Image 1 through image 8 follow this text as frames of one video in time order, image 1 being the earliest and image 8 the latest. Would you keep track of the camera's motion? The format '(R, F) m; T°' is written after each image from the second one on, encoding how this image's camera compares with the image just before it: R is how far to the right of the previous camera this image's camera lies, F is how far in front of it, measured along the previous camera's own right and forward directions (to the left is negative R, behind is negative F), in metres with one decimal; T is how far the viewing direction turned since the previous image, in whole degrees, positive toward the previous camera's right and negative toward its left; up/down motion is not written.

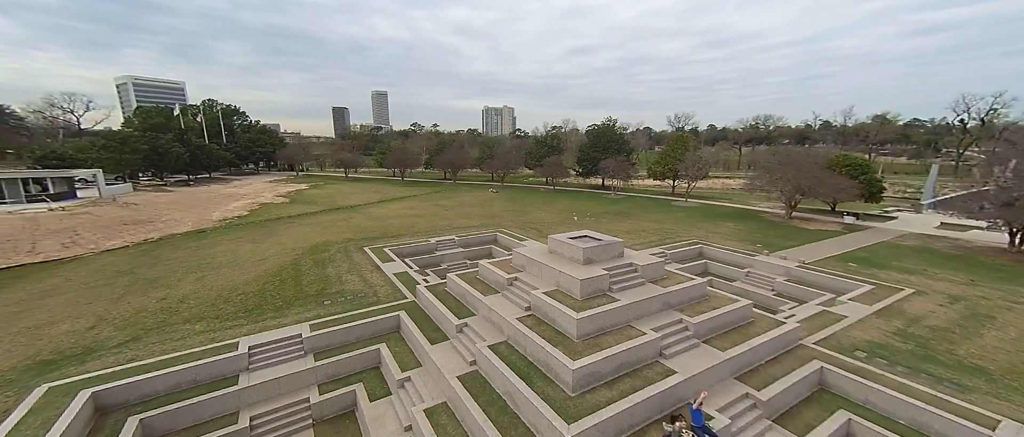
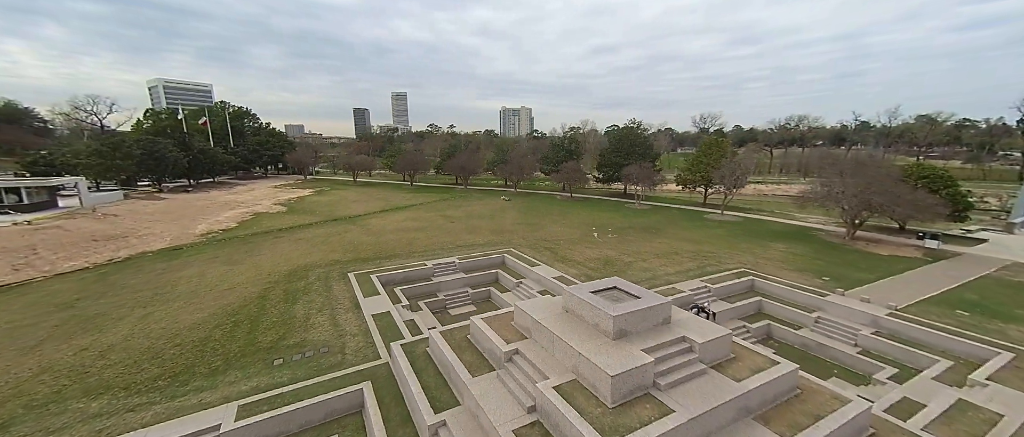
(+0.3, +3.0) m; -3°
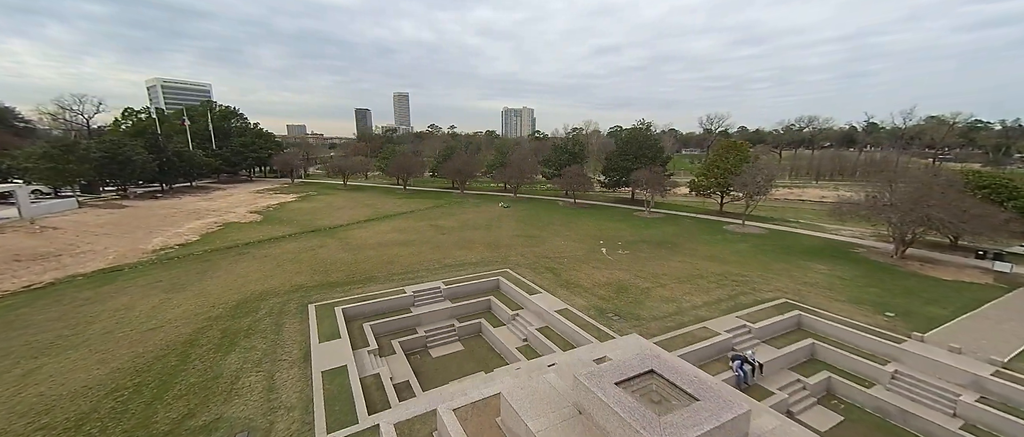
(+0.2, +2.8) m; 0°
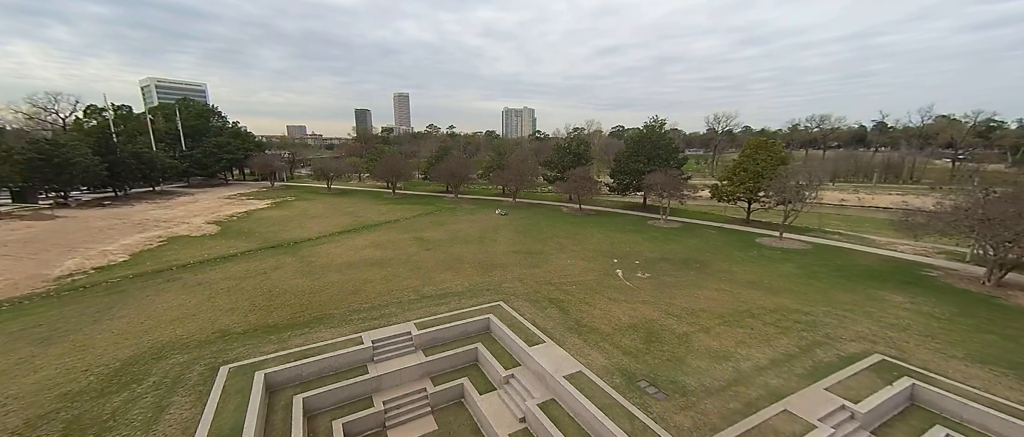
(+0.2, +3.8) m; 0°
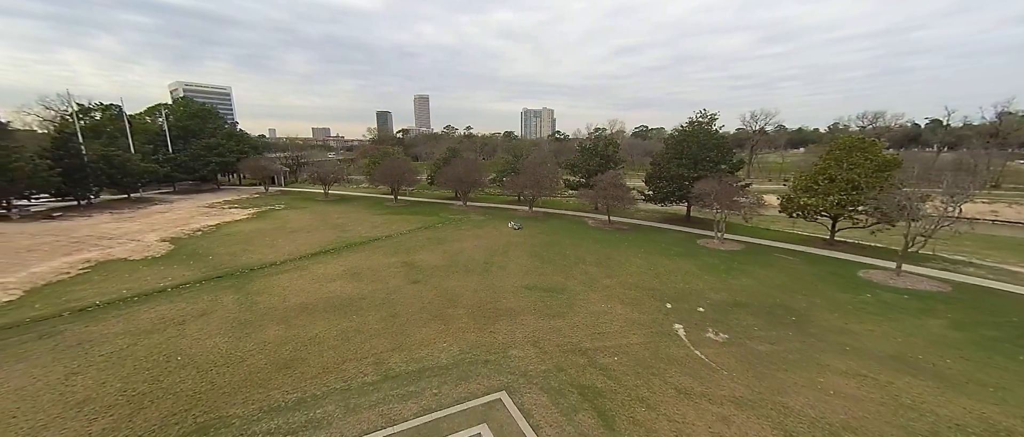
(+0.2, +5.2) m; -3°
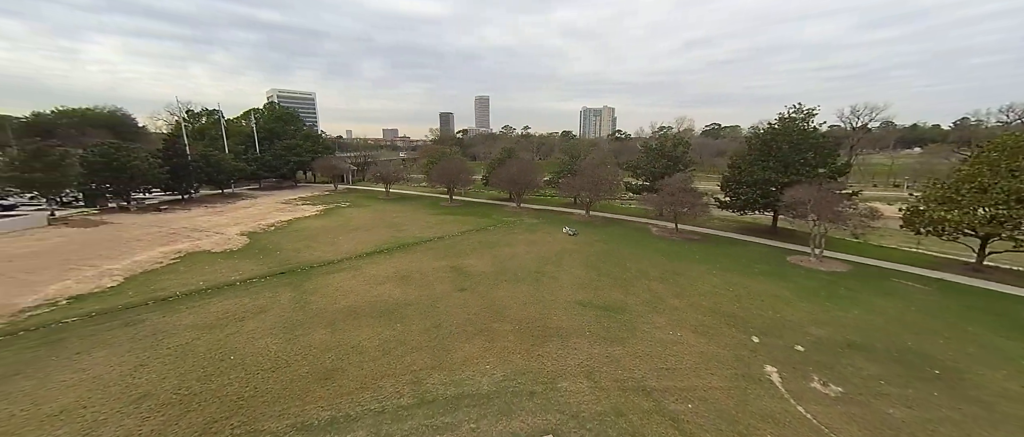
(0.0, +1.2) m; -9°
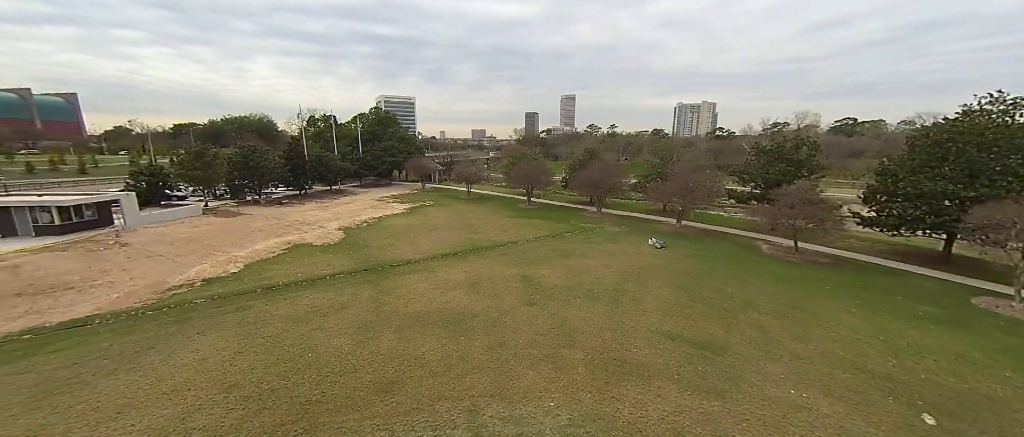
(+0.2, +1.2) m; -13°
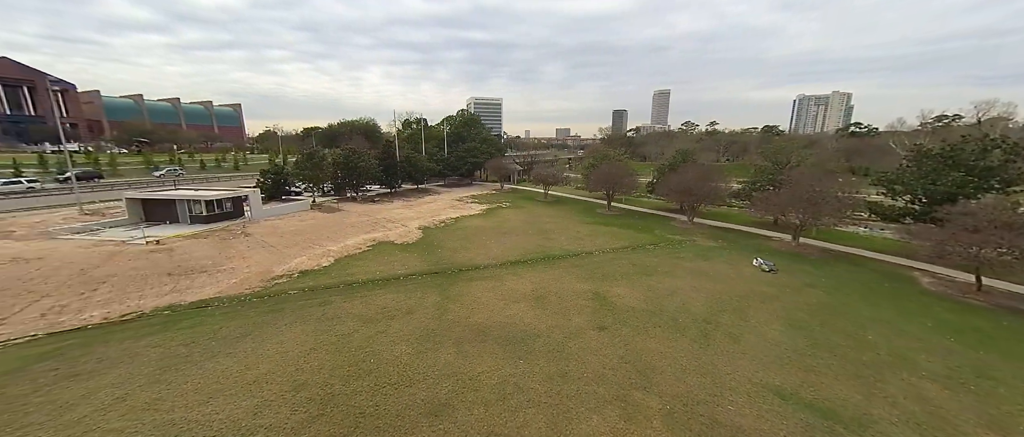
(+0.3, +1.1) m; -13°
